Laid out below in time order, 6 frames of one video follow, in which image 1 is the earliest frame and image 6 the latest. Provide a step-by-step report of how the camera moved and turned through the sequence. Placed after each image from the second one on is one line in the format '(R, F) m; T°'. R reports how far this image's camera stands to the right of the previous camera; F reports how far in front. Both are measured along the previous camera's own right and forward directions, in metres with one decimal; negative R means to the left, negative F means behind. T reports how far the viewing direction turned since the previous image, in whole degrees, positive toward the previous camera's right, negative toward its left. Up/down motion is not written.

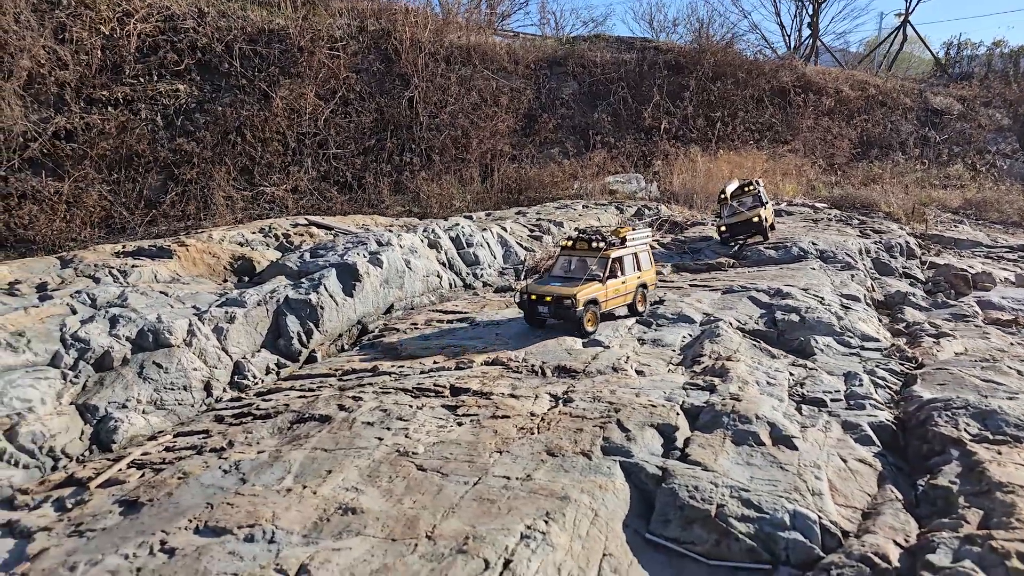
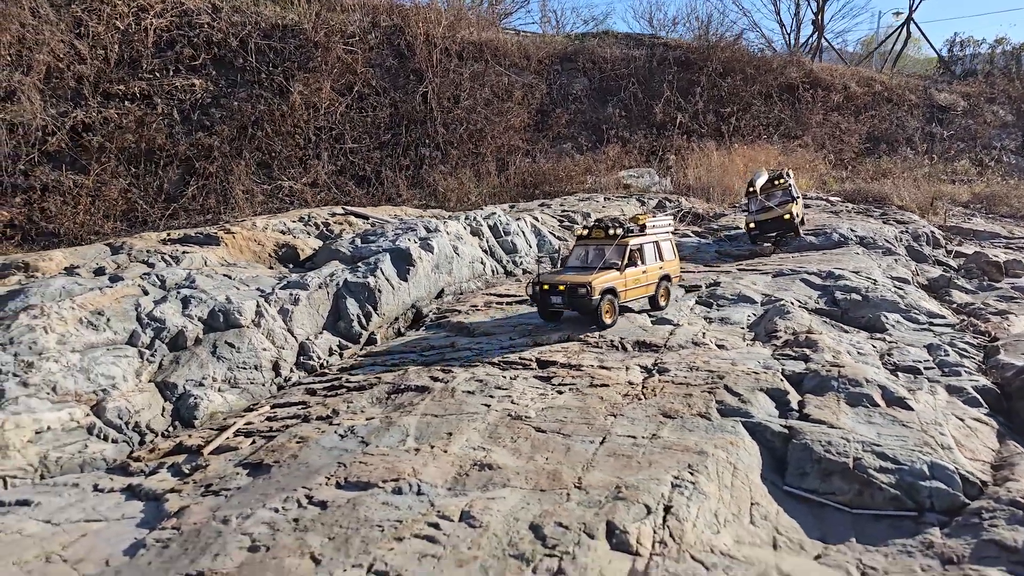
(-0.9, -0.1) m; 0°
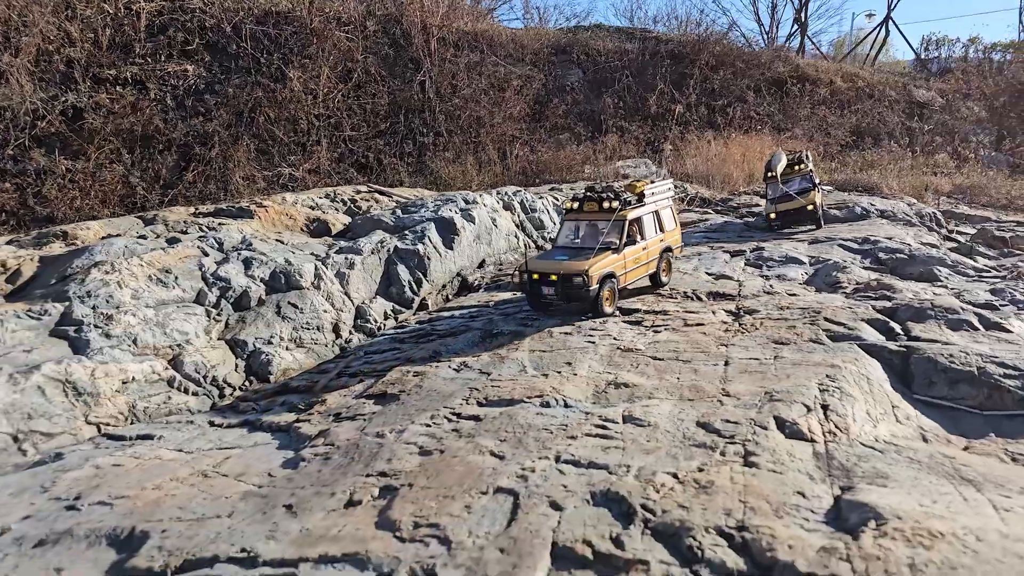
(-1.1, -0.2) m; +2°
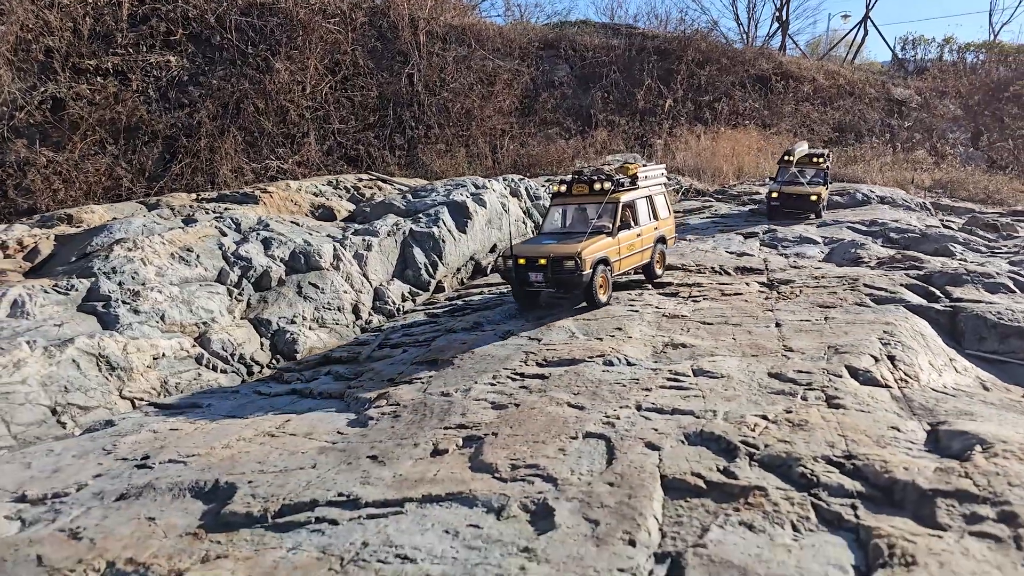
(-0.5, 0.0) m; +2°
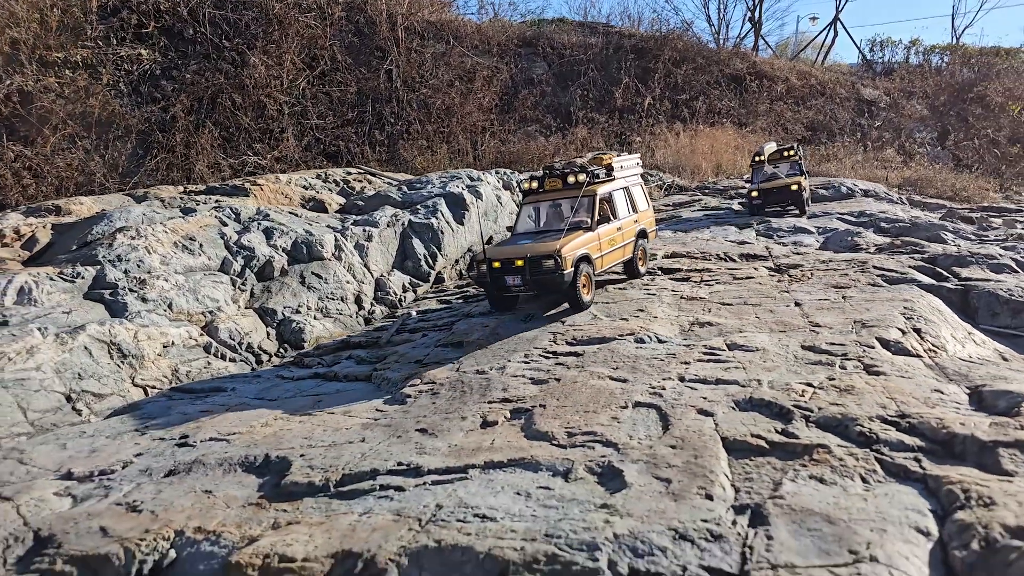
(-0.4, 0.0) m; +2°
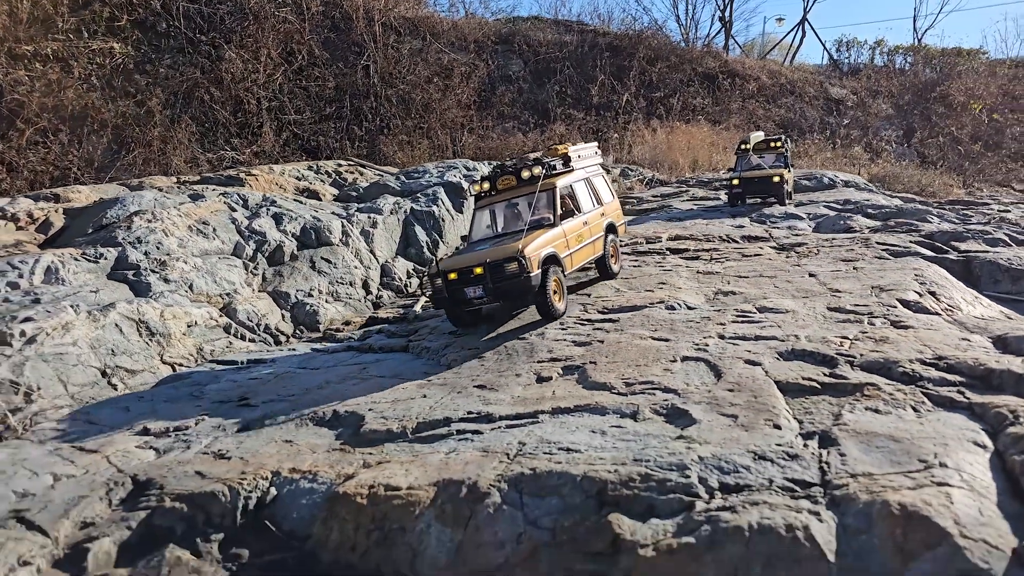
(-0.5, -0.2) m; +2°
